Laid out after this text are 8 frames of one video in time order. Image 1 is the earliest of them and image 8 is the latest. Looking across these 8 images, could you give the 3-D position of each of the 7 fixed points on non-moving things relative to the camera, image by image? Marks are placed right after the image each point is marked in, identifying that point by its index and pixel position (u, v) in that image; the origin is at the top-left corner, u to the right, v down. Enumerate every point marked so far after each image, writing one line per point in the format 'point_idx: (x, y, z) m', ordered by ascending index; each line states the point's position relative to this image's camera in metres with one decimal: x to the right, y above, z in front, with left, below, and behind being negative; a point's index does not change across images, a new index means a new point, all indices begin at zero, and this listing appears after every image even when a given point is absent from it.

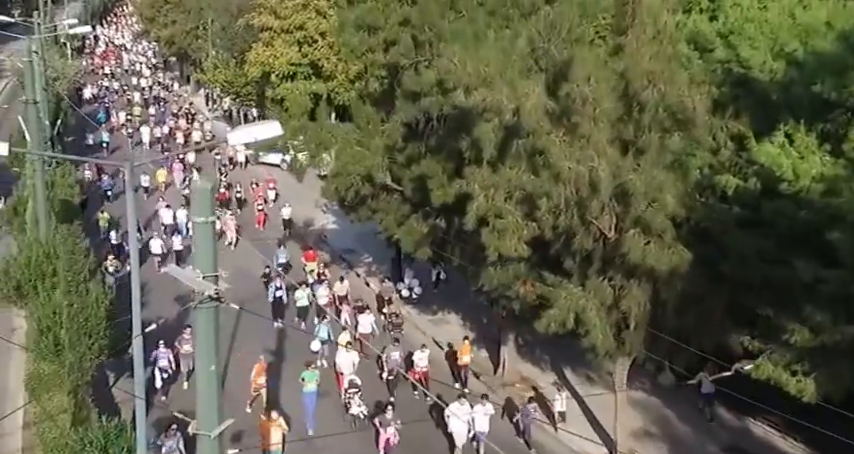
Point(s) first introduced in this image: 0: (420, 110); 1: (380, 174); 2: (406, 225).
0: (-0.1, +1.7, +16.1) m
1: (-0.8, +0.9, +17.9) m
2: (-0.4, +0.1, +18.1) m
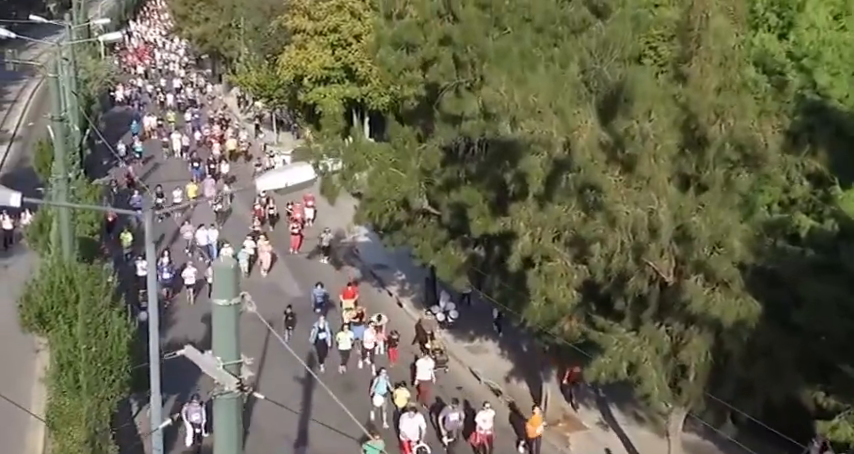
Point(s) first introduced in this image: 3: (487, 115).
0: (+0.5, +1.3, +15.0) m
1: (-0.1, +0.4, +16.8) m
2: (+0.2, -0.4, +16.9) m
3: (+0.8, +1.5, +14.2) m
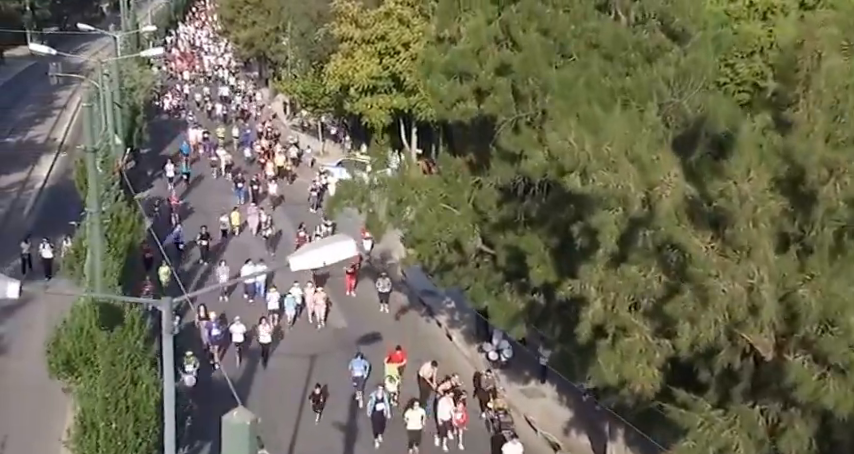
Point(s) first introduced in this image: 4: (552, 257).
0: (+1.1, +0.7, +13.4) m
1: (+0.6, -0.2, +15.2) m
2: (+1.0, -1.0, +15.4) m
3: (+1.4, +0.8, +12.5) m
4: (+1.6, -0.4, +13.4) m
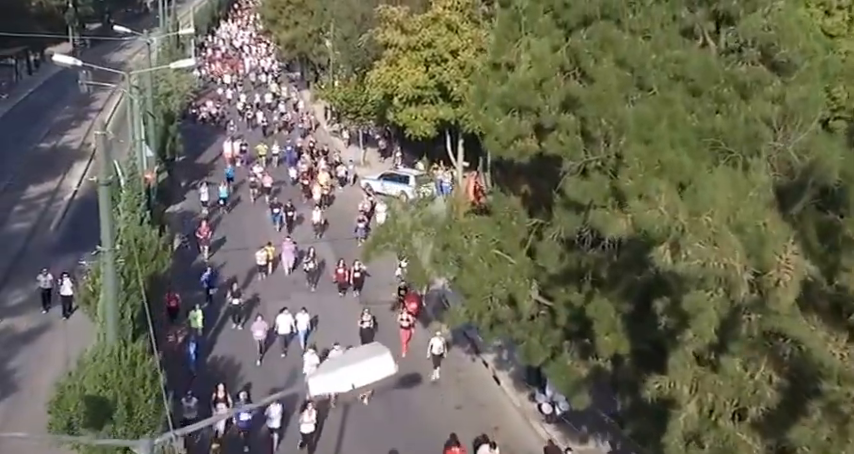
0: (+1.7, 0.0, +11.4) m
1: (+1.2, -0.8, +13.3) m
2: (+1.6, -1.7, +13.4) m
3: (+1.9, +0.2, +10.6) m
4: (+2.1, -1.0, +11.5) m
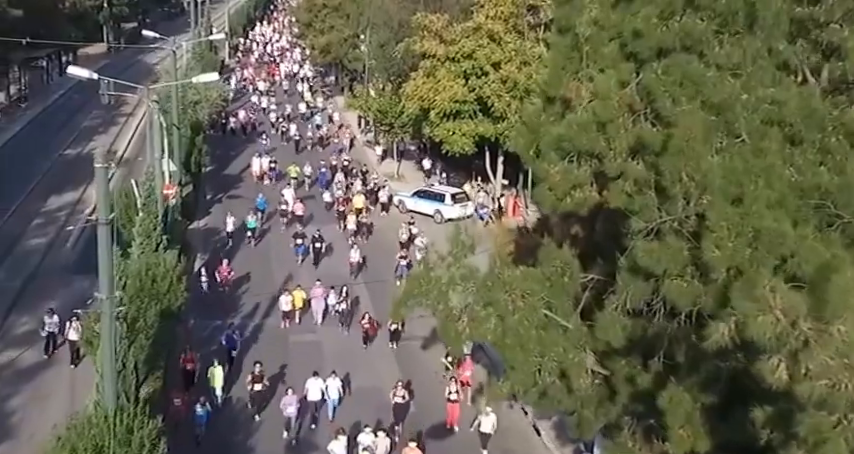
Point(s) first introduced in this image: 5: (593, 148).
0: (+2.1, -0.6, +9.5) m
1: (+1.6, -1.5, +11.3) m
2: (+2.0, -2.3, +11.5) m
3: (+2.3, -0.5, +8.6) m
4: (+2.4, -1.7, +9.5) m
5: (+1.6, +0.8, +10.2) m
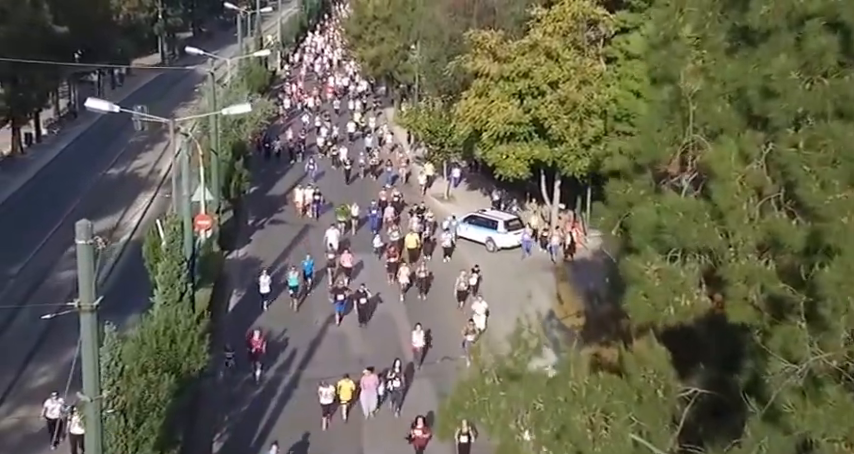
0: (+2.4, -1.5, +6.8) m
1: (+2.1, -2.3, +8.7) m
2: (+2.5, -3.2, +8.8) m
3: (+2.6, -1.3, +5.9) m
4: (+2.8, -2.5, +6.8) m
5: (+1.9, -0.1, +7.6) m
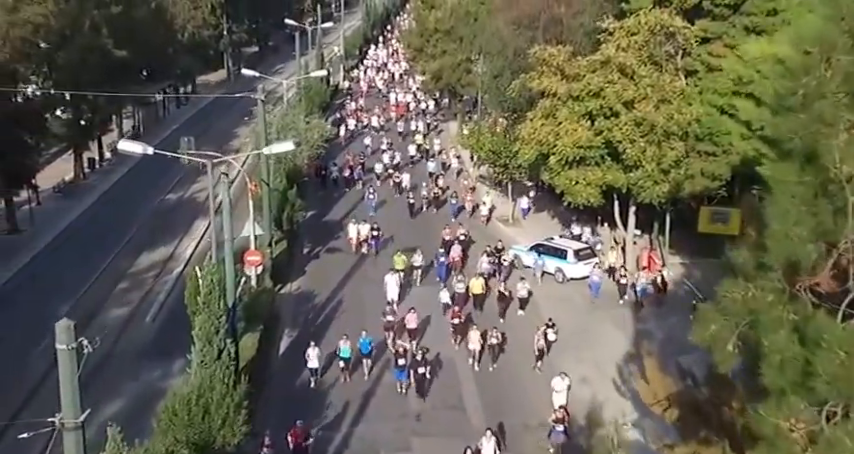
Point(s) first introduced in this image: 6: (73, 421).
0: (+2.6, -2.2, +4.3) m
1: (+2.4, -3.0, +6.2) m
2: (+2.8, -3.9, +6.3) m
3: (+2.7, -2.0, +3.4) m
4: (+3.0, -3.2, +4.3) m
5: (+2.1, -0.8, +5.1) m
6: (-3.1, -1.6, +9.2) m
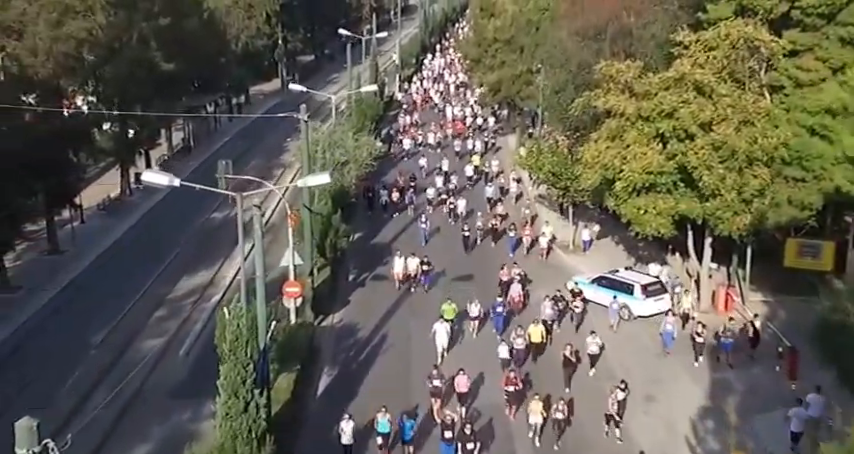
0: (+2.5, -2.8, +1.8) m
1: (+2.4, -3.6, +3.7) m
2: (+2.8, -4.5, +3.7) m
3: (+2.6, -2.6, +0.9) m
4: (+2.9, -3.8, +1.8) m
5: (+2.1, -1.4, +2.6) m
6: (-2.9, -2.3, +7.0) m
